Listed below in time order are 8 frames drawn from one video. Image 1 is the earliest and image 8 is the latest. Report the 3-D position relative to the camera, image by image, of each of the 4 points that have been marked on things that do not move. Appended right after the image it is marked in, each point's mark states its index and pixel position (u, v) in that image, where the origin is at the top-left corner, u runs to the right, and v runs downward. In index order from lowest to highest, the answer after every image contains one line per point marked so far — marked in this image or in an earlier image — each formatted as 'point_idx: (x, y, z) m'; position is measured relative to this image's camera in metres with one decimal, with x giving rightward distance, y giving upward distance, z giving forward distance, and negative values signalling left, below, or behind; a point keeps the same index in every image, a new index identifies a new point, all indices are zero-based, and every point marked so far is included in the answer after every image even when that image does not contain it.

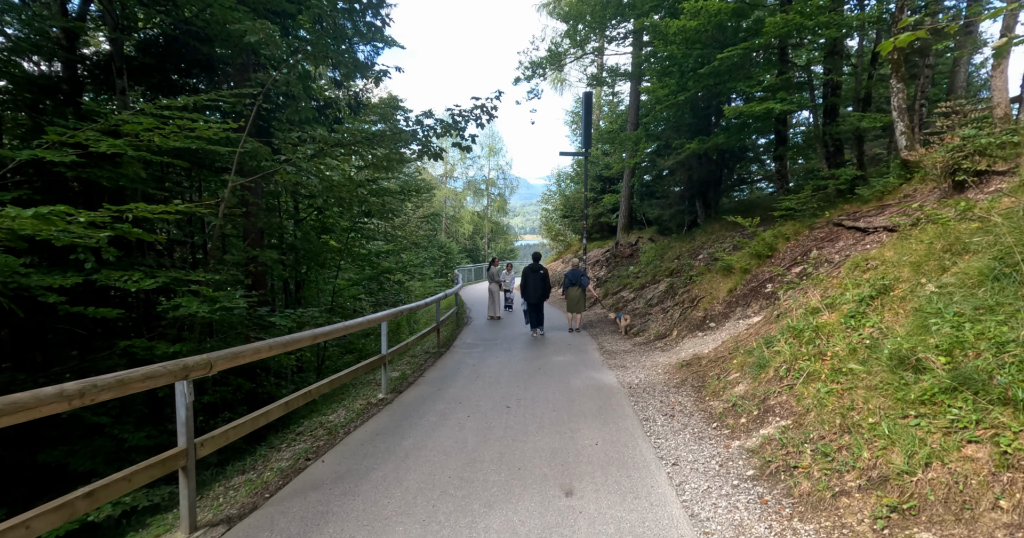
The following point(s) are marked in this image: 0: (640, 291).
0: (+3.0, -0.5, +12.9) m
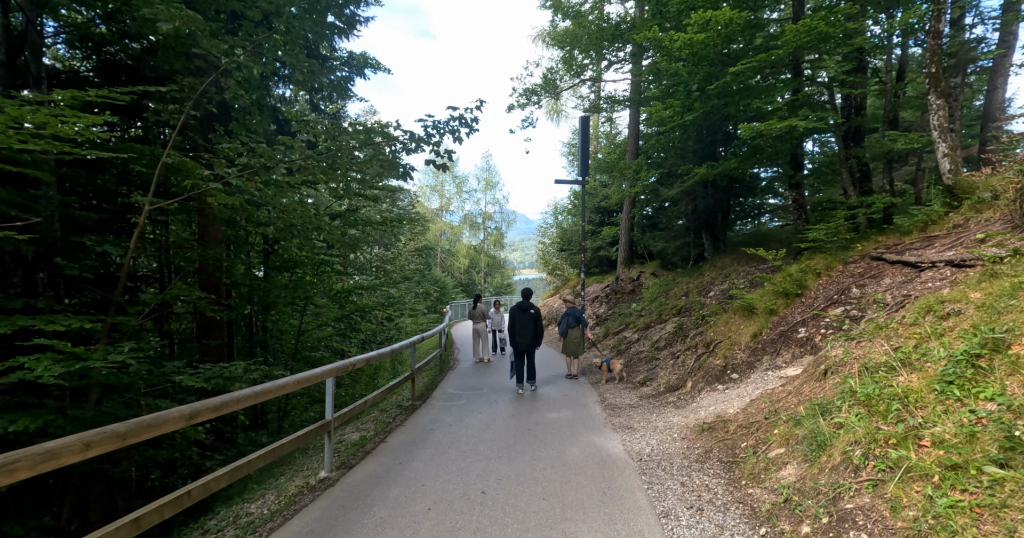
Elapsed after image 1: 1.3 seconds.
0: (+2.8, -1.3, +11.7) m
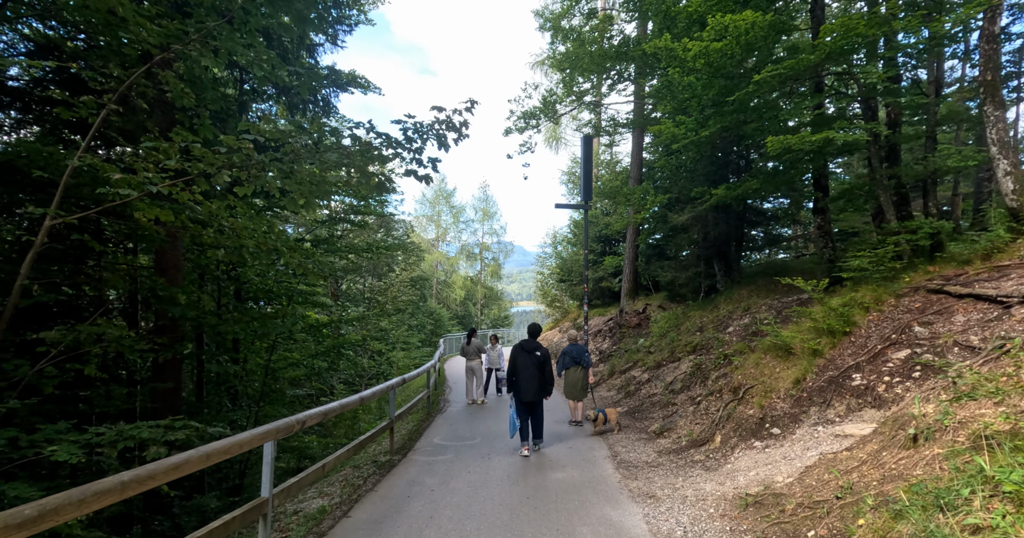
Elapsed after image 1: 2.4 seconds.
0: (+2.8, -1.9, +10.6) m
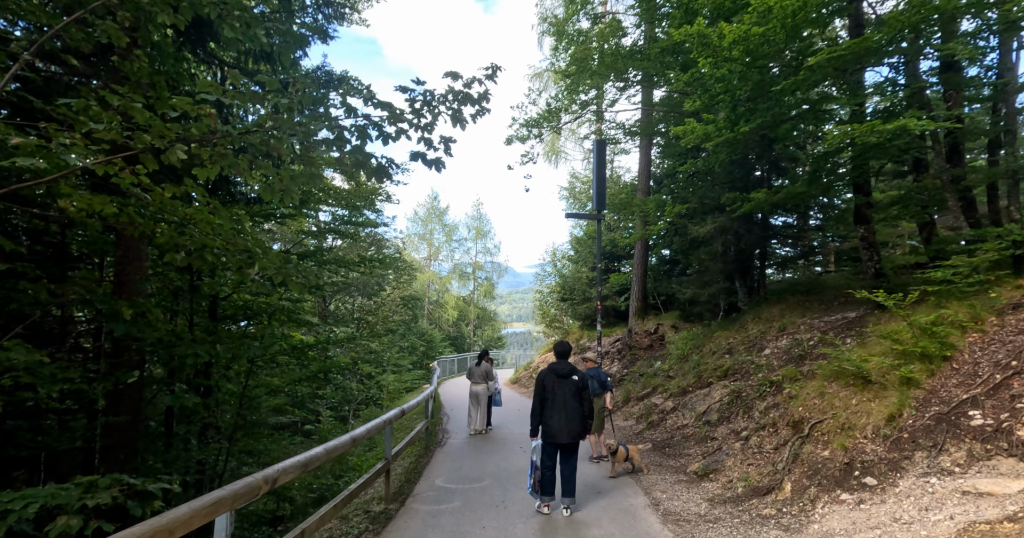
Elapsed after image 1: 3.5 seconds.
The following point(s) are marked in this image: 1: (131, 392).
0: (+2.9, -2.2, +9.5) m
1: (-3.6, -1.2, +5.2) m
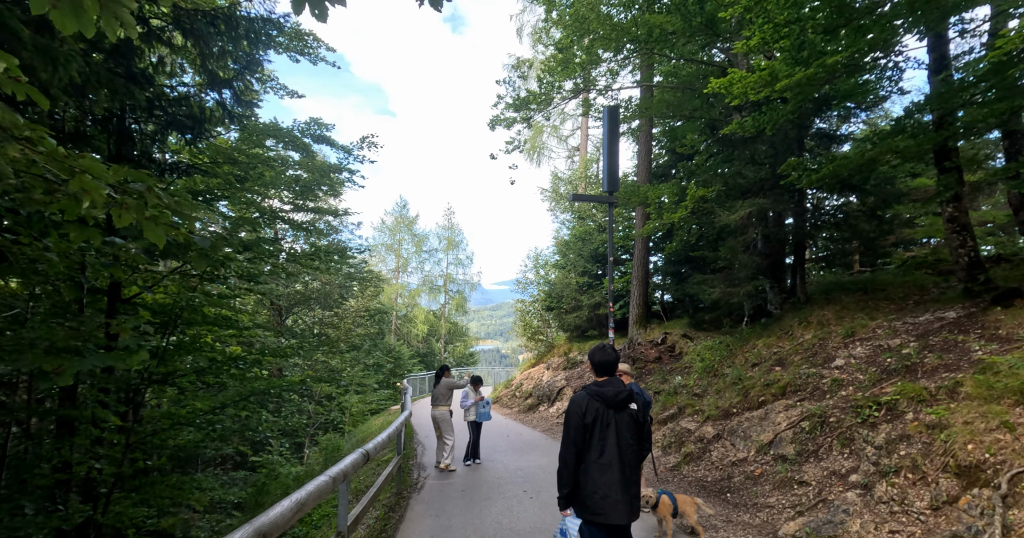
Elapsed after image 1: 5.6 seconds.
0: (+2.9, -2.1, +7.5) m
1: (-3.4, -0.9, +2.9) m
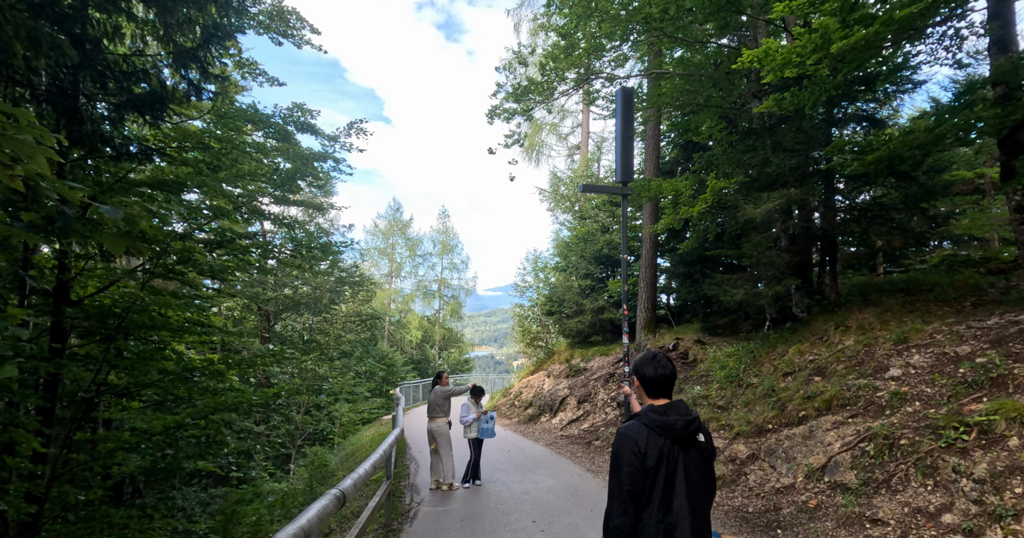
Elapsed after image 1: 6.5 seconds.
0: (+3.0, -2.0, +6.6) m
1: (-3.3, -0.8, +1.9) m
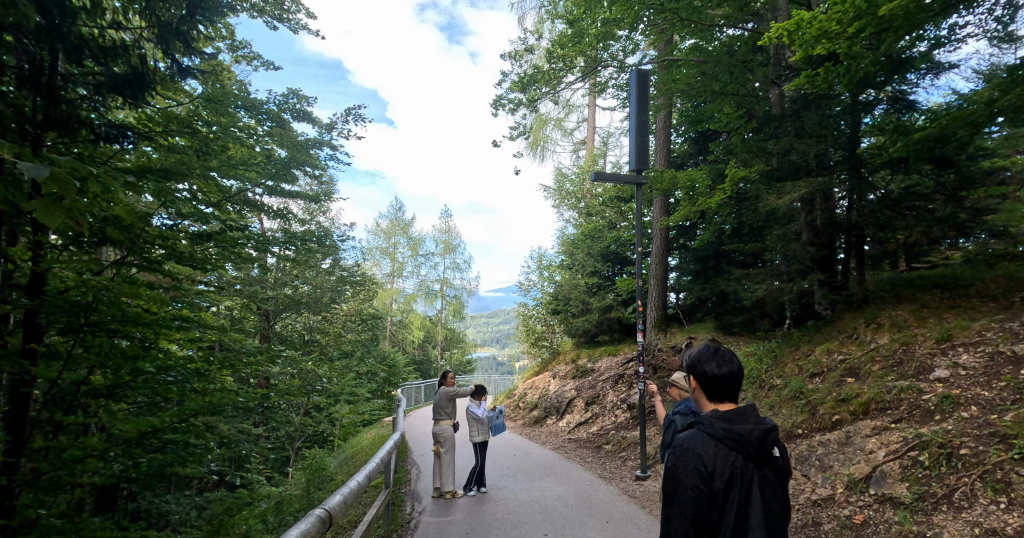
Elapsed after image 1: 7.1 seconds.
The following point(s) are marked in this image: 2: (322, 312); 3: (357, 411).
0: (+3.1, -1.9, +6.0) m
1: (-3.2, -0.7, +1.4) m
2: (-6.3, -1.4, +18.4) m
3: (-5.0, -4.5, +17.7) m
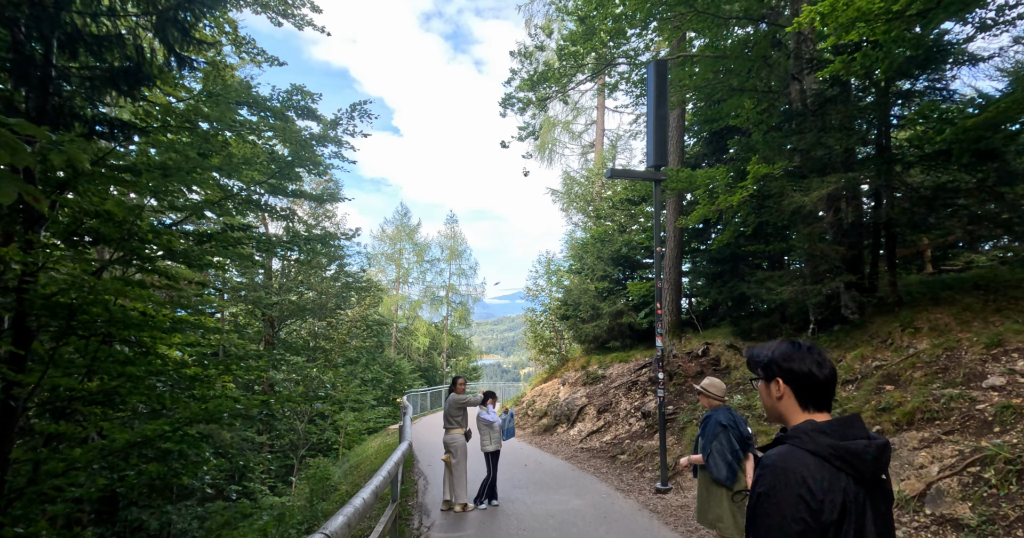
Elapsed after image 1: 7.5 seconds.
0: (+3.2, -1.9, +5.6) m
1: (-3.1, -0.7, +1.0) m
2: (-6.1, -1.5, +18.0) m
3: (-4.7, -4.6, +17.4) m
